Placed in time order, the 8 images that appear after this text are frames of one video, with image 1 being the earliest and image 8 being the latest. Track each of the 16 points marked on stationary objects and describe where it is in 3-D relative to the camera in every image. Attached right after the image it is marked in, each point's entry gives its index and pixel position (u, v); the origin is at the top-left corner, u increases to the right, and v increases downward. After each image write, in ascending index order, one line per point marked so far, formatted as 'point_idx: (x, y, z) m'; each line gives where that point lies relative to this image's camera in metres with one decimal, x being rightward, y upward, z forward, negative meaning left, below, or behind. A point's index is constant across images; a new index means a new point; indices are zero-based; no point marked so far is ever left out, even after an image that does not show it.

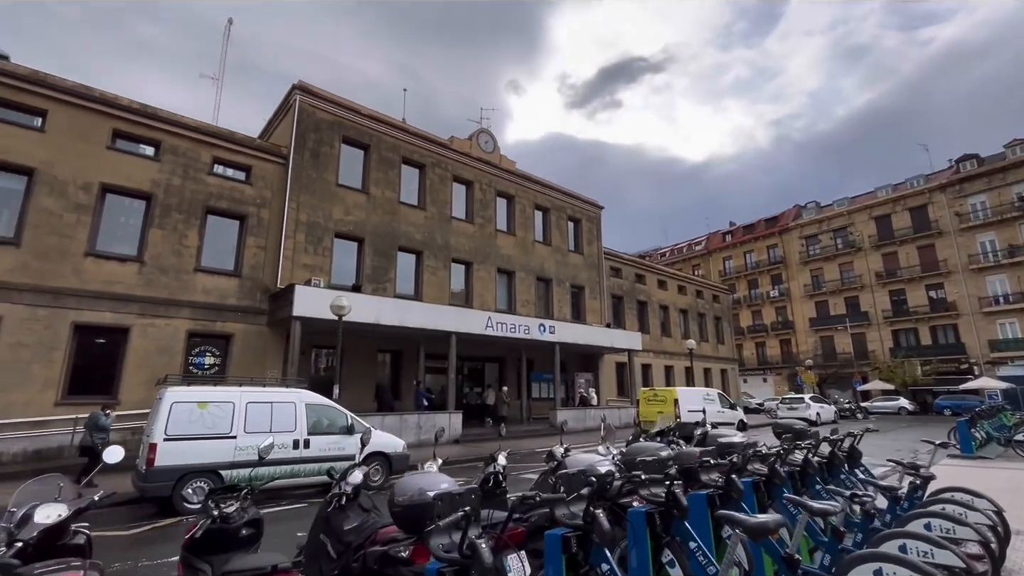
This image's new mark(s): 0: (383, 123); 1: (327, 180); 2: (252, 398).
0: (-5.3, +6.7, +19.7) m
1: (-6.8, +4.0, +17.8) m
2: (-4.7, -2.0, +8.7) m
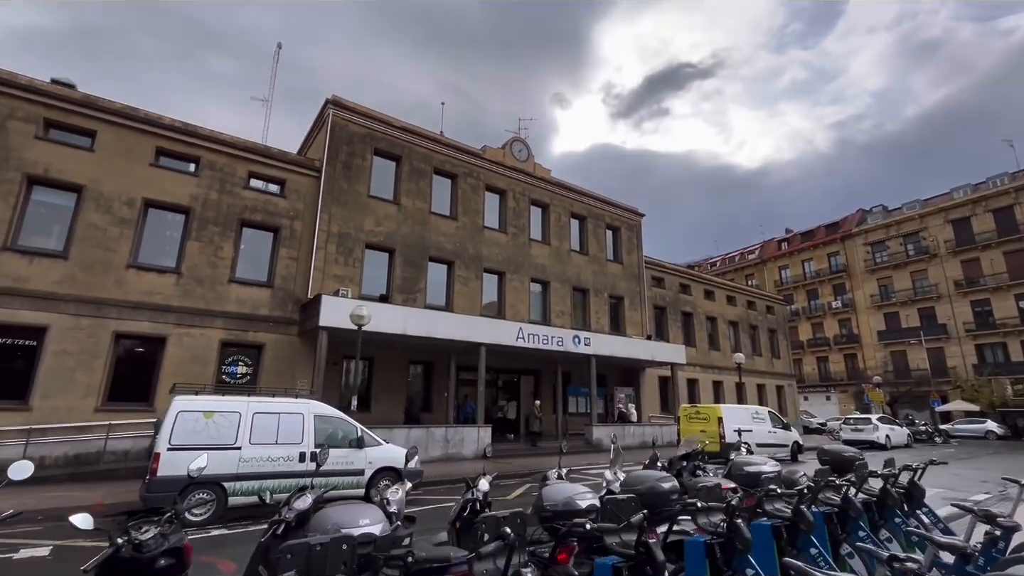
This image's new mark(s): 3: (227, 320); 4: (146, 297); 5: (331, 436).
0: (-4.0, +6.3, +19.8) m
1: (-5.7, +3.6, +17.9) m
2: (-4.5, -2.1, +8.5) m
3: (-8.8, -1.0, +14.9) m
4: (-10.5, -0.3, +13.9) m
5: (-3.4, -2.7, +9.0) m
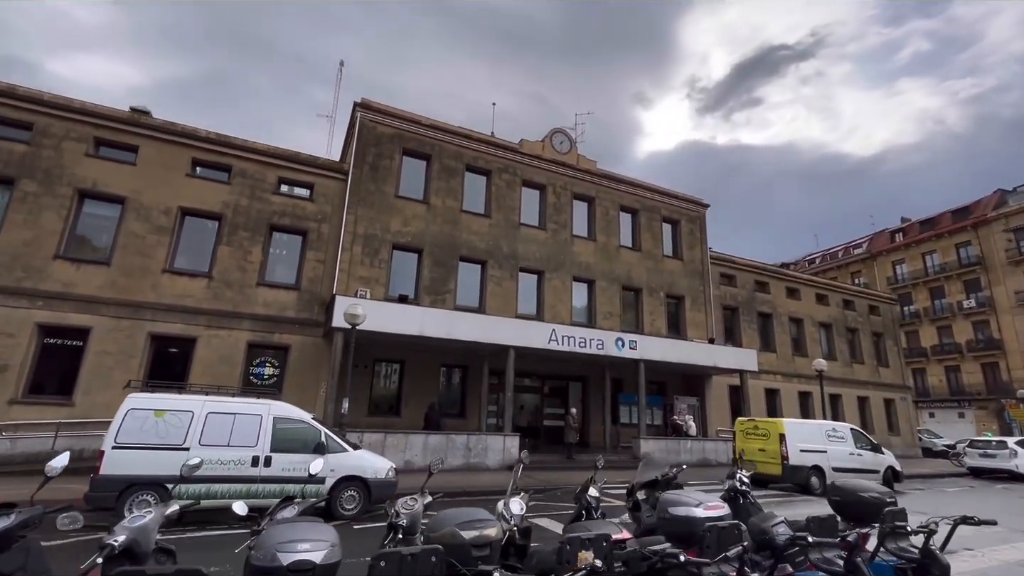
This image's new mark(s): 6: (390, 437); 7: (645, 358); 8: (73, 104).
0: (-2.7, +6.2, +19.3) m
1: (-4.6, +3.5, +17.7) m
2: (-5.0, -2.0, +8.2) m
3: (-8.1, -1.1, +15.3) m
4: (-10.0, -0.4, +14.6) m
5: (-3.9, -2.6, +8.4) m
6: (-3.6, -4.4, +14.2) m
7: (+5.2, -2.7, +19.0) m
8: (-13.1, +5.5, +14.5) m
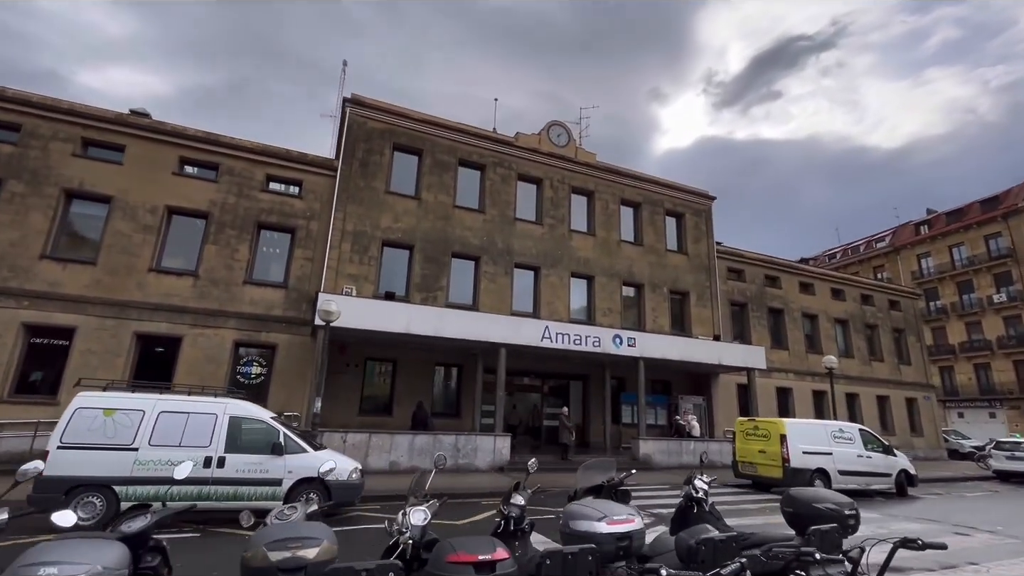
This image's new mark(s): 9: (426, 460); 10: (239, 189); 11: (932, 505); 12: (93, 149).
0: (-2.9, +6.3, +18.9) m
1: (-4.9, +3.6, +17.5) m
2: (-5.6, -1.9, +7.9) m
3: (-8.5, -1.0, +15.1) m
4: (-10.4, -0.3, +14.5) m
5: (-4.5, -2.5, +8.1) m
6: (-3.9, -4.3, +13.9) m
7: (+5.0, -2.6, +18.3) m
8: (-13.5, +5.5, +14.5) m
9: (-2.5, -5.1, +14.2) m
10: (-9.0, +3.3, +16.0) m
11: (+10.7, -5.5, +12.3) m
12: (-13.0, +4.3, +15.0) m
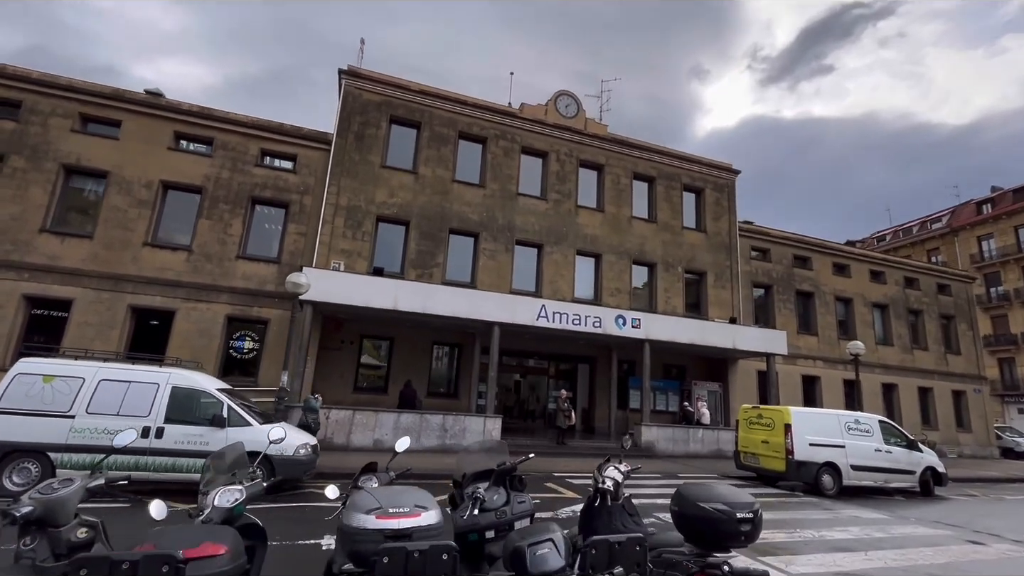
0: (-2.9, +7.2, +18.2) m
1: (-4.9, +4.4, +17.0) m
2: (-6.4, -1.4, +7.7) m
3: (-8.7, -0.2, +15.1) m
4: (-10.7, +0.5, +14.6) m
5: (-5.3, -2.0, +7.9) m
6: (-4.3, -3.6, +13.6) m
7: (+5.0, -1.8, +17.3) m
8: (-13.8, +6.3, +14.7) m
9: (-2.9, -4.3, +13.9) m
10: (-9.2, +4.1, +15.9) m
11: (+10.1, -4.9, +11.0) m
12: (-13.2, +5.1, +15.2) m
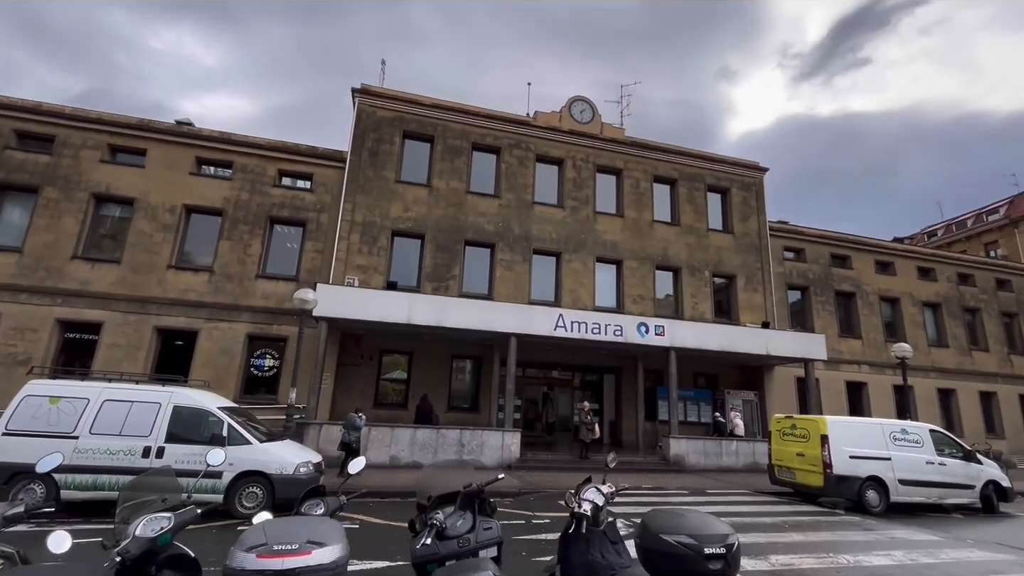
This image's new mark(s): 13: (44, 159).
0: (-2.4, +6.7, +18.3) m
1: (-4.5, +3.9, +17.1) m
2: (-6.4, -1.7, +7.8) m
3: (-8.2, -0.8, +15.4) m
4: (-10.2, -0.2, +15.0) m
5: (-5.2, -2.3, +7.8) m
6: (-3.8, -4.0, +13.5) m
7: (+5.6, -2.0, +16.5) m
8: (-13.5, +5.6, +15.5) m
9: (-2.4, -4.7, +13.6) m
10: (-8.8, +3.5, +16.3) m
11: (+10.4, -4.8, +9.8) m
12: (-12.8, +4.4, +15.9) m
13: (-14.5, +4.0, +15.0) m
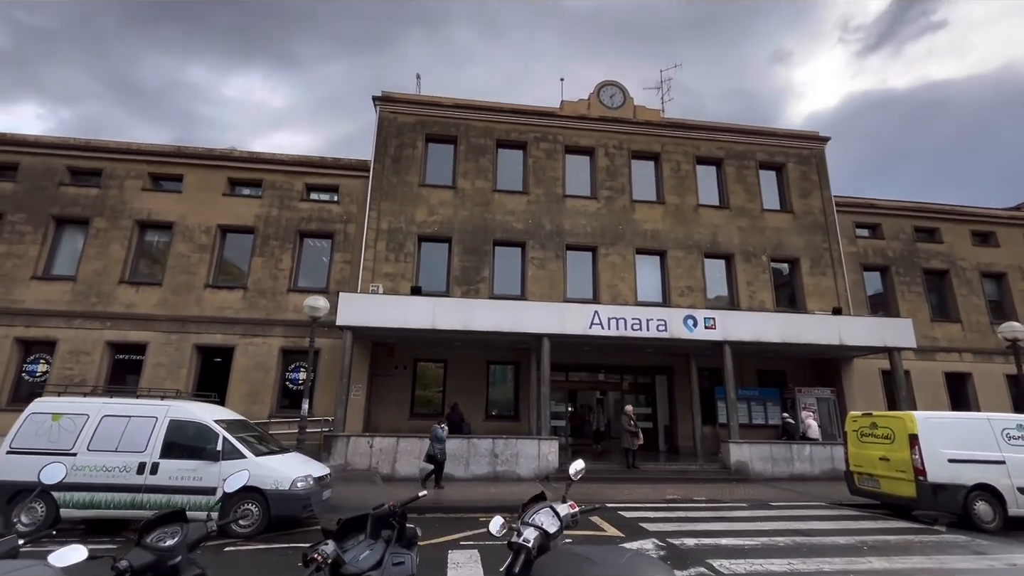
0: (-1.5, +6.6, +17.7) m
1: (-3.6, +3.7, +16.8) m
2: (-6.3, -1.9, +7.6) m
3: (-7.2, -1.3, +15.4) m
4: (-9.3, -0.8, +15.3) m
5: (-5.1, -2.4, +7.5) m
6: (-2.9, -4.1, +12.9) m
7: (+6.7, -1.6, +14.8) m
8: (-12.8, +4.8, +16.3) m
9: (-1.4, -4.7, +12.9) m
10: (-7.9, +3.0, +16.5) m
11: (+10.8, -4.0, +7.5) m
12: (-12.0, +3.6, +16.6) m
13: (-13.7, +3.2, +16.0) m
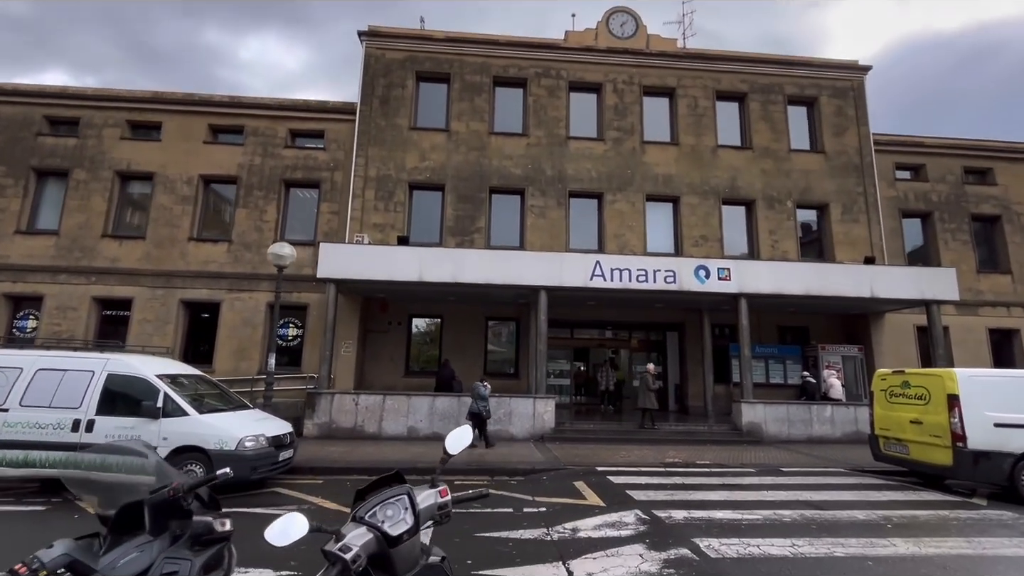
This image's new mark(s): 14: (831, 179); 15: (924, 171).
0: (-1.6, +8.2, +16.2) m
1: (-3.6, +5.2, +15.5) m
2: (-6.8, -1.1, +7.0) m
3: (-7.3, +0.2, +14.7) m
4: (-9.4, +0.7, +14.7) m
5: (-5.5, -1.6, +6.9) m
6: (-3.1, -2.8, +12.2) m
7: (+6.6, -0.1, +13.5) m
8: (-12.9, +6.2, +15.4) m
9: (-1.6, -3.5, +12.2) m
10: (-8.0, +4.5, +15.5) m
11: (+10.3, -3.1, +6.2) m
12: (-12.1, +5.1, +15.8) m
13: (-13.8, +4.6, +15.2) m
14: (+10.8, +3.7, +16.3) m
15: (+14.5, +4.1, +17.1) m
